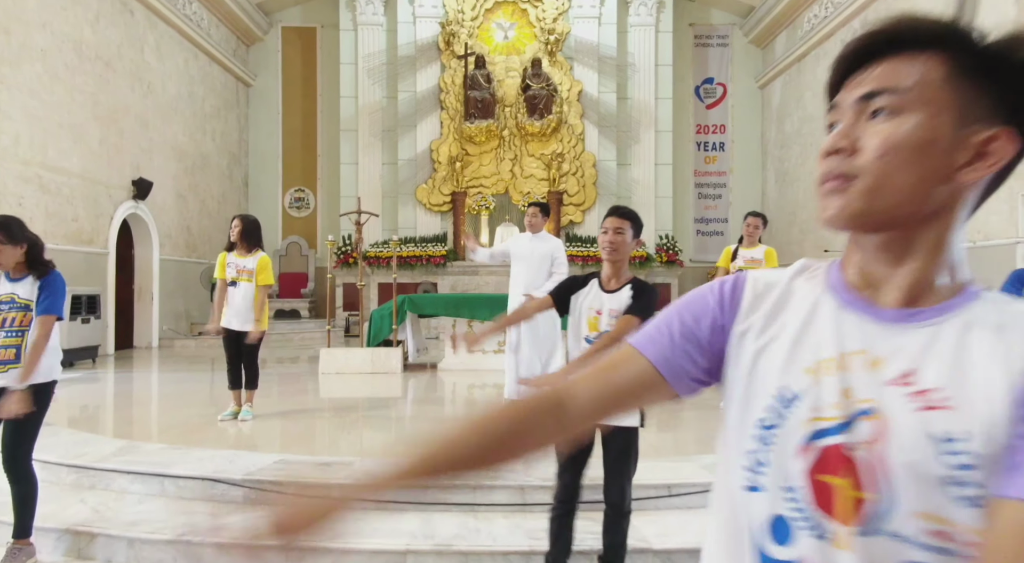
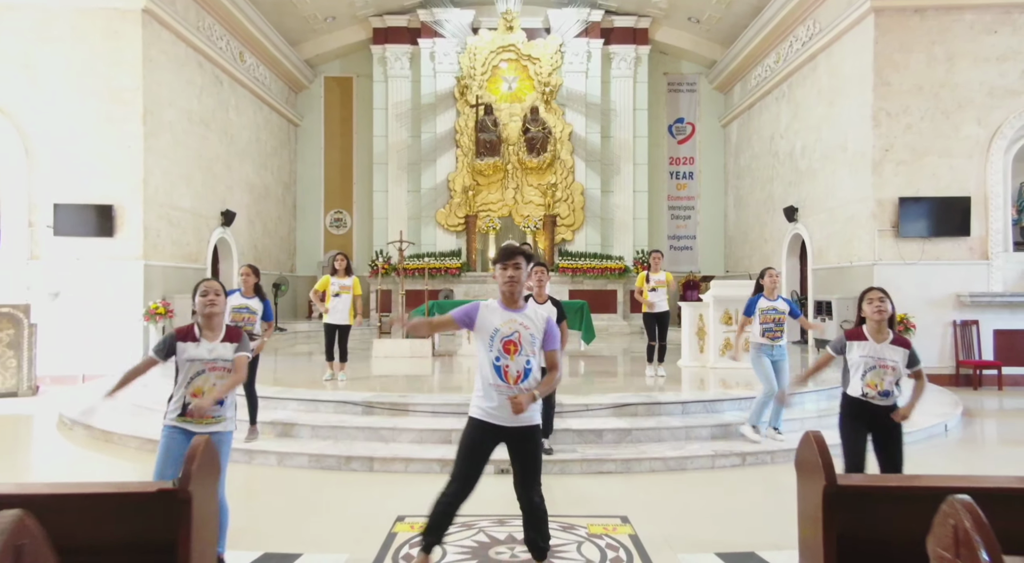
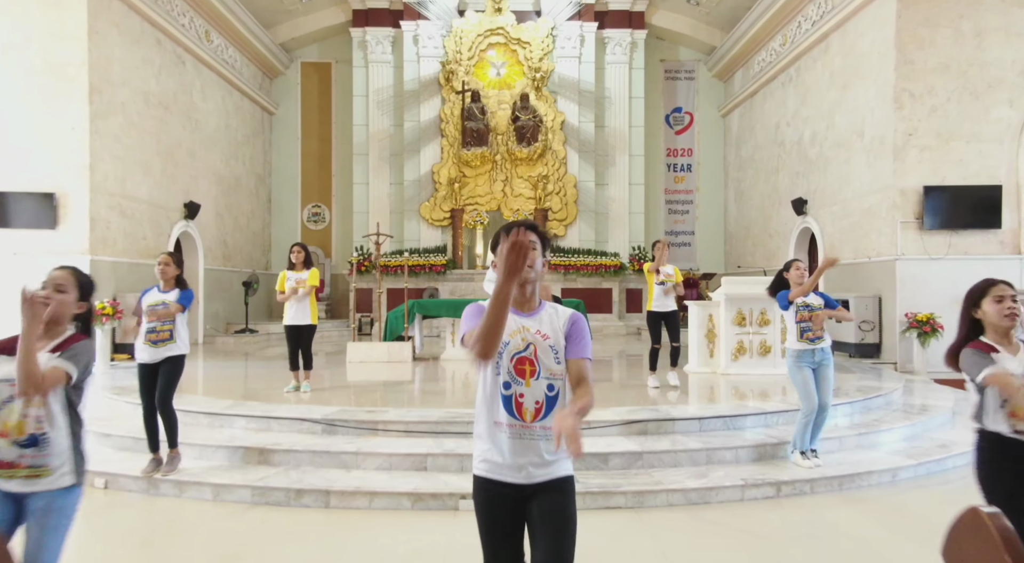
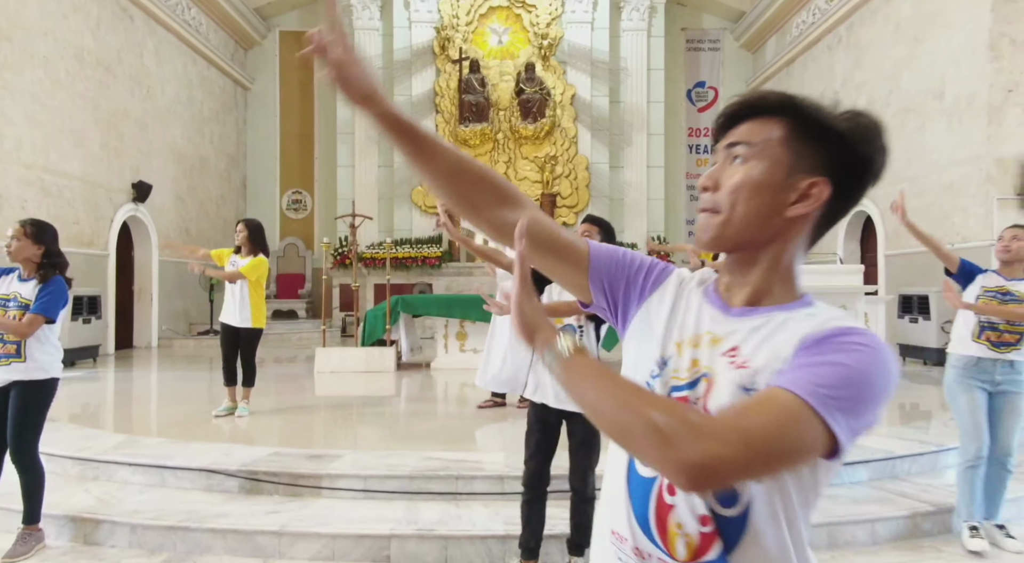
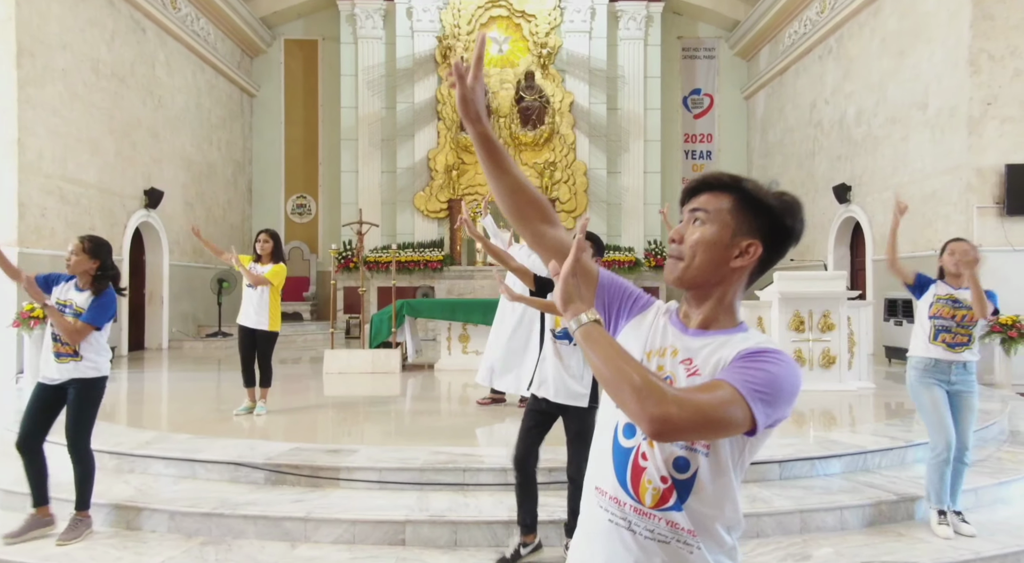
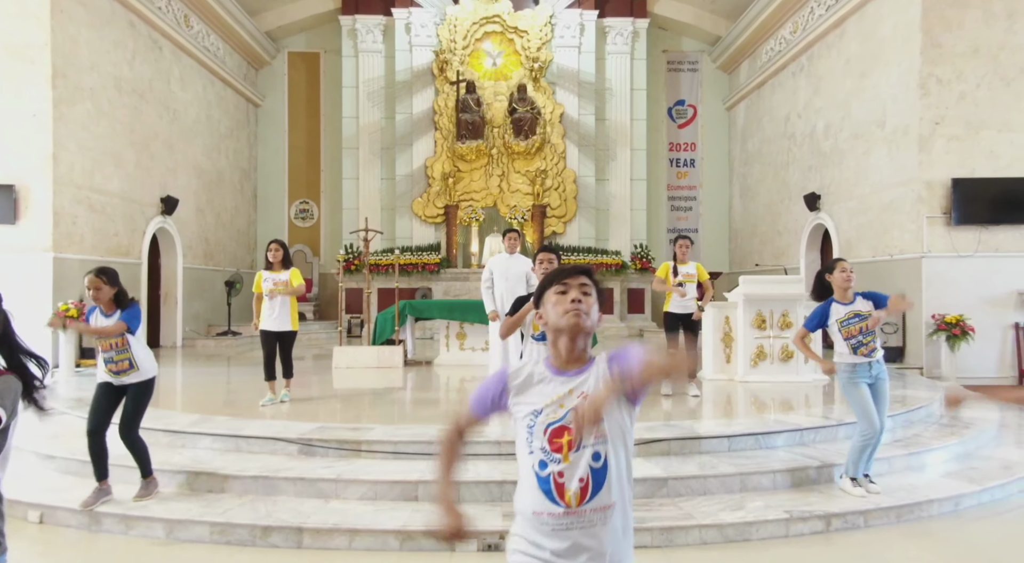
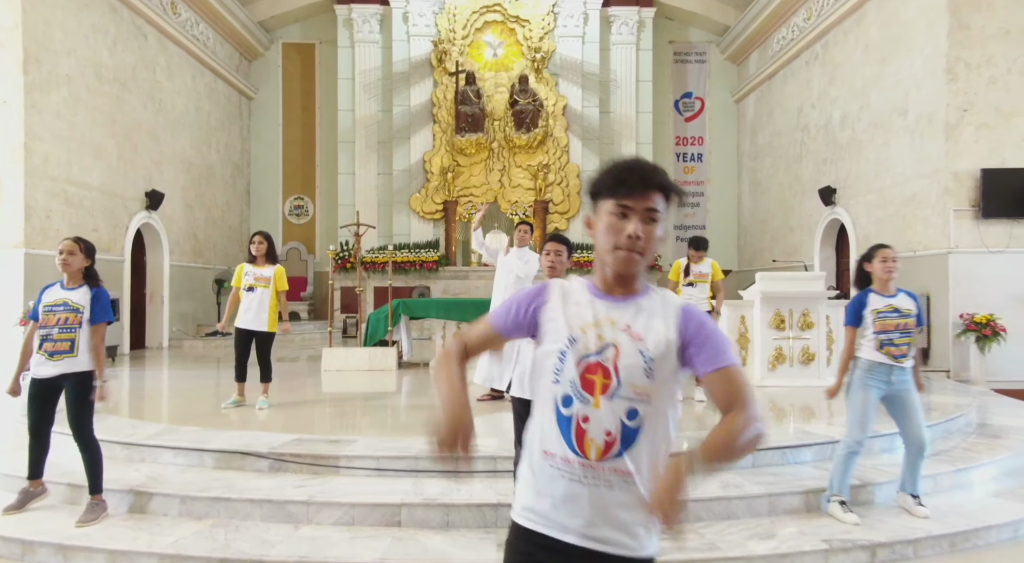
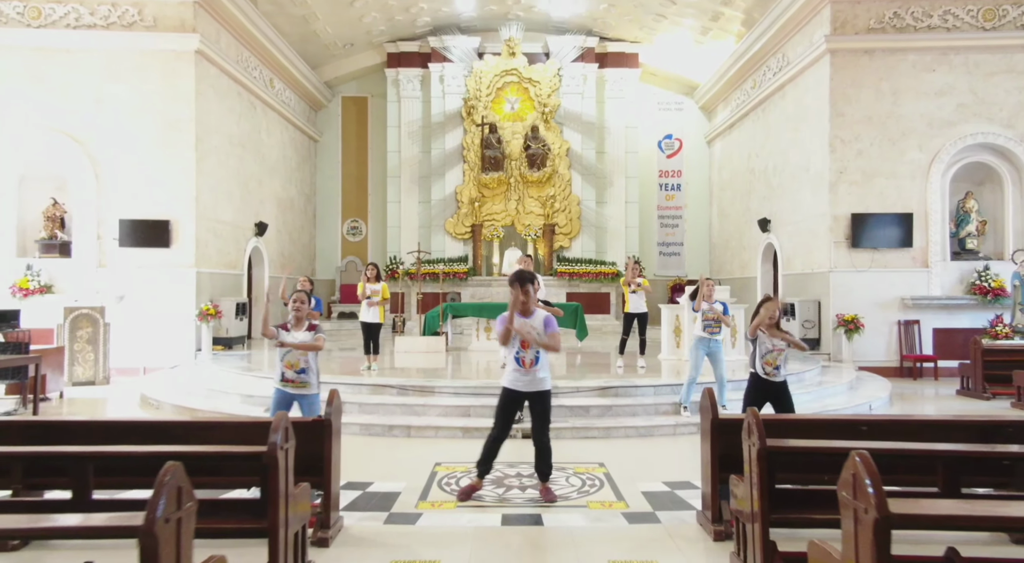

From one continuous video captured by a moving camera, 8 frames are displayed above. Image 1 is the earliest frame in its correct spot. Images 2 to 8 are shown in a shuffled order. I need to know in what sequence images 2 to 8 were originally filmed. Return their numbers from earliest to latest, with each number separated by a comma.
4, 5, 7, 6, 3, 2, 8
